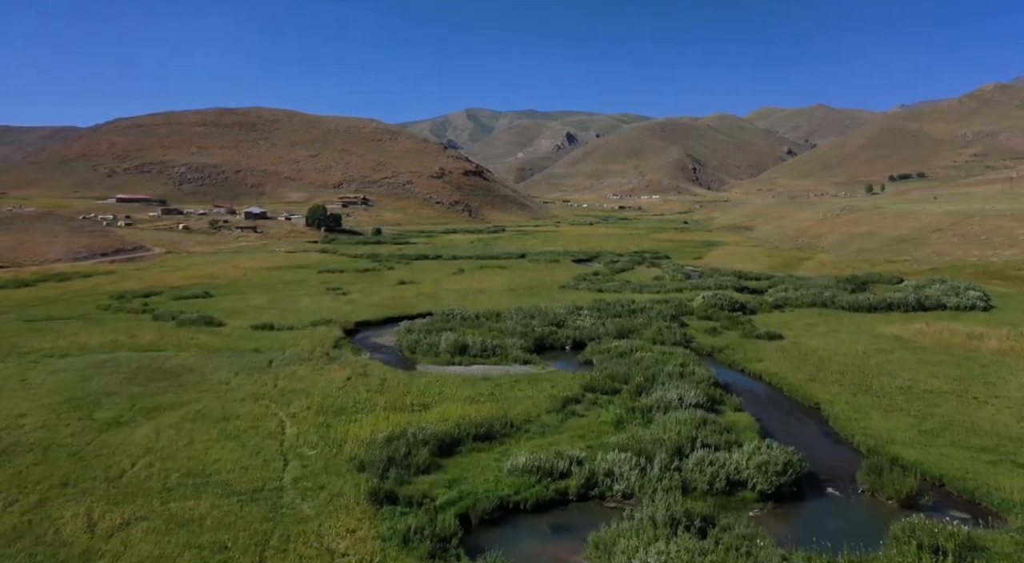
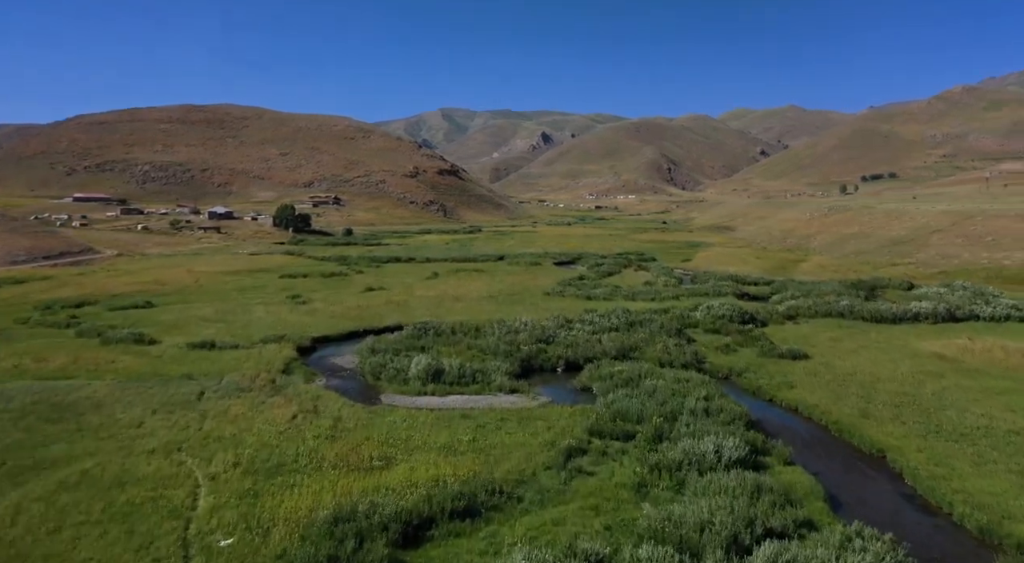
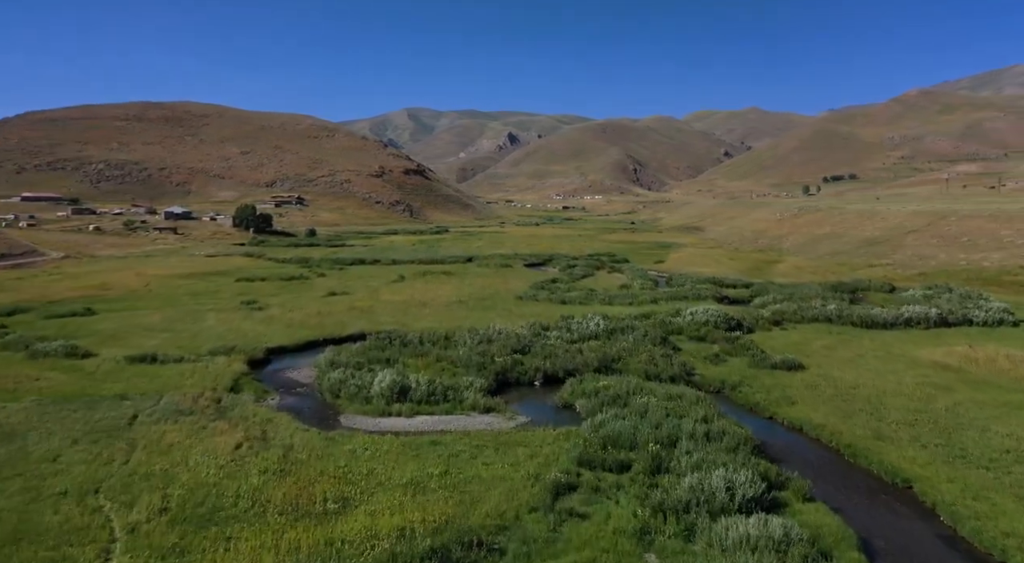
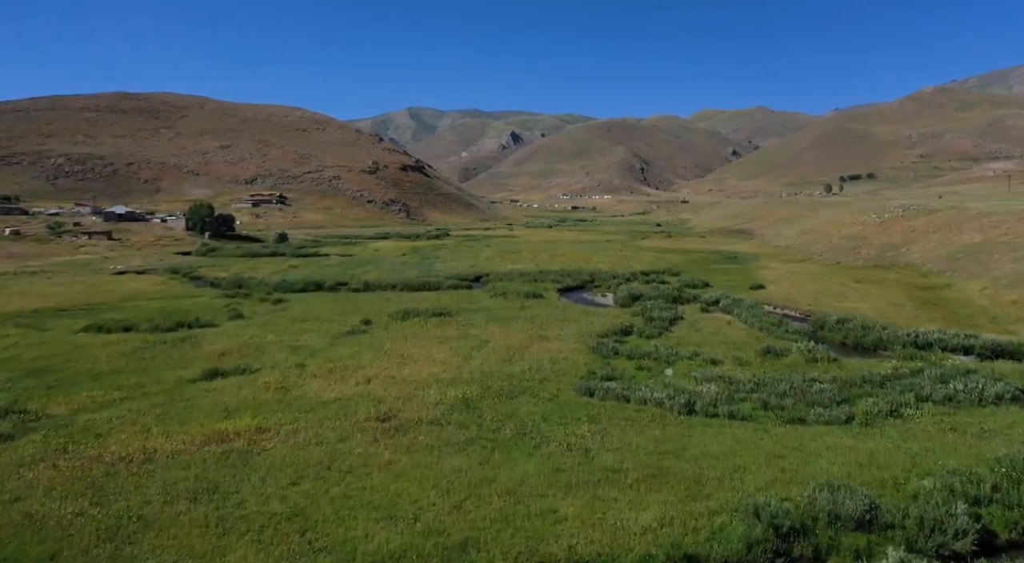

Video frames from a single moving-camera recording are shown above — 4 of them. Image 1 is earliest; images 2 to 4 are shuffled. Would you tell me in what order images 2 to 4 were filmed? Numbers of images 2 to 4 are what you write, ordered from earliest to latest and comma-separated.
2, 3, 4
